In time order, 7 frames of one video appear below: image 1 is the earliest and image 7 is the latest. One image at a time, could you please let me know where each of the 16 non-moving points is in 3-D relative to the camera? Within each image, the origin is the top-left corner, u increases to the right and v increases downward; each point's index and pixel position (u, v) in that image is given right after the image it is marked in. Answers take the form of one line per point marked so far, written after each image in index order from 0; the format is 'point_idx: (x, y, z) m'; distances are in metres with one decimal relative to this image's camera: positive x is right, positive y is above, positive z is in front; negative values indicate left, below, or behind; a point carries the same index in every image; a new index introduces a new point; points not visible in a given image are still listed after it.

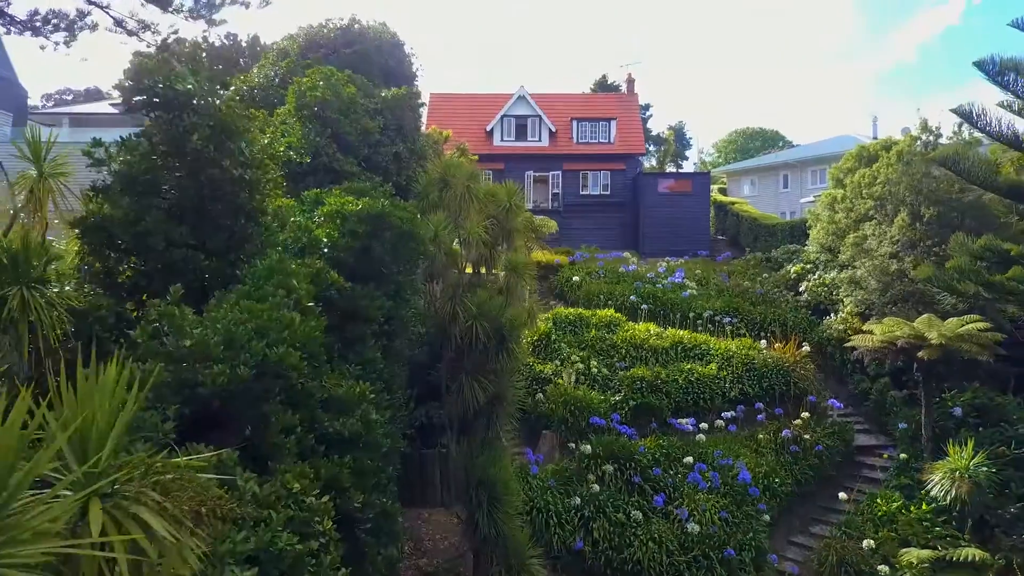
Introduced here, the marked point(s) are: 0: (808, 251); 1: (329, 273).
0: (+3.4, +0.4, +15.8) m
1: (-0.8, +0.1, +5.7) m
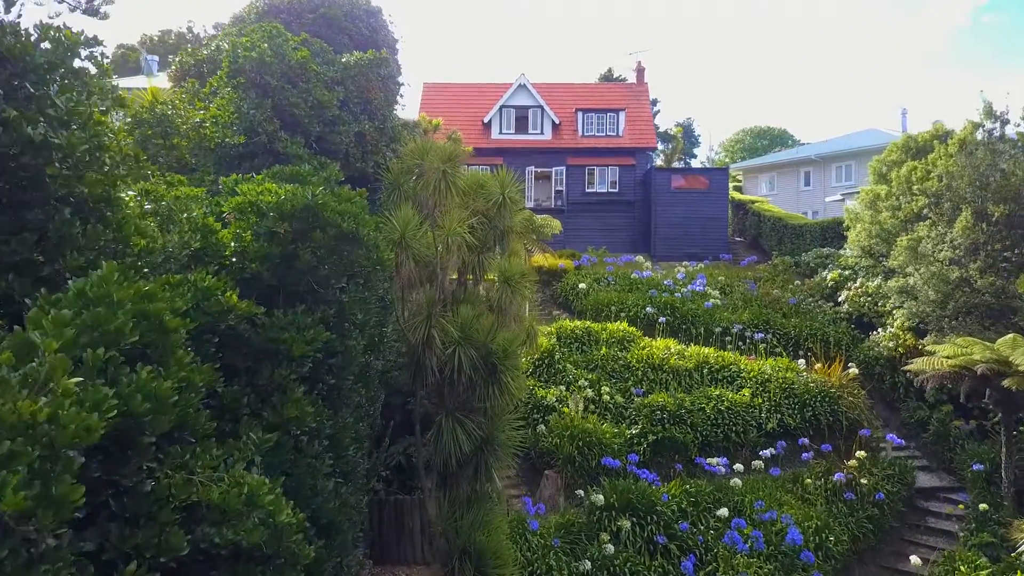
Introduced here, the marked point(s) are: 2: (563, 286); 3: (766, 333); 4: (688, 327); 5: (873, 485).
0: (+3.4, +0.3, +13.9) m
1: (-0.8, 0.0, +3.8) m
2: (+0.5, 0.0, +14.4) m
3: (+2.2, -0.4, +11.9) m
4: (+1.5, -0.3, +12.2) m
5: (+2.3, -1.3, +8.9) m
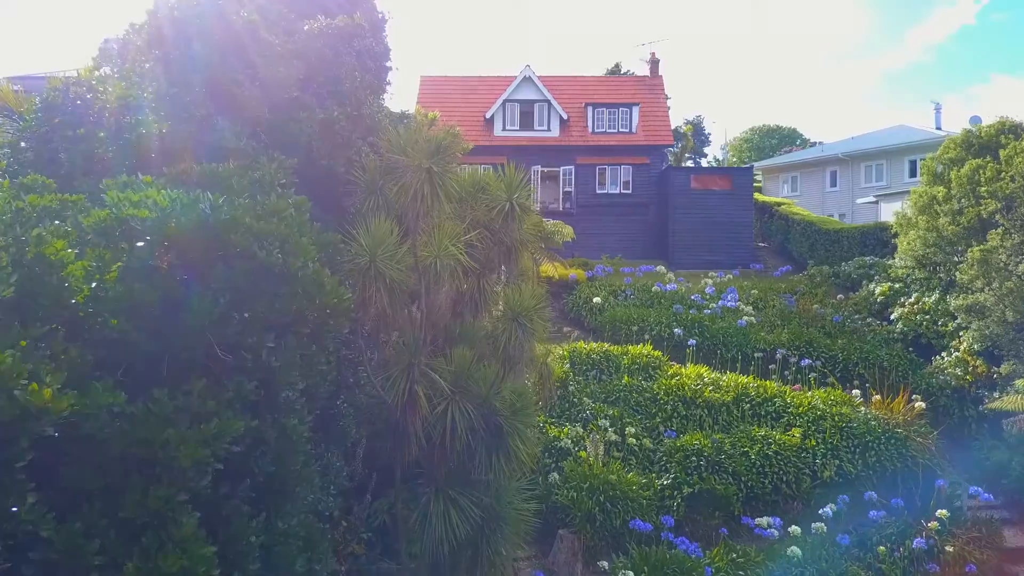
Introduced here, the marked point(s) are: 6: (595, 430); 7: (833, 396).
0: (+3.5, +0.2, +12.4) m
1: (-0.8, -0.1, +2.3) m
2: (+0.6, -0.1, +12.8) m
3: (+2.2, -0.5, +10.3) m
4: (+1.6, -0.5, +10.6) m
5: (+2.4, -1.4, +7.4) m
6: (+0.5, -0.9, +8.6) m
7: (+2.2, -0.7, +9.2) m
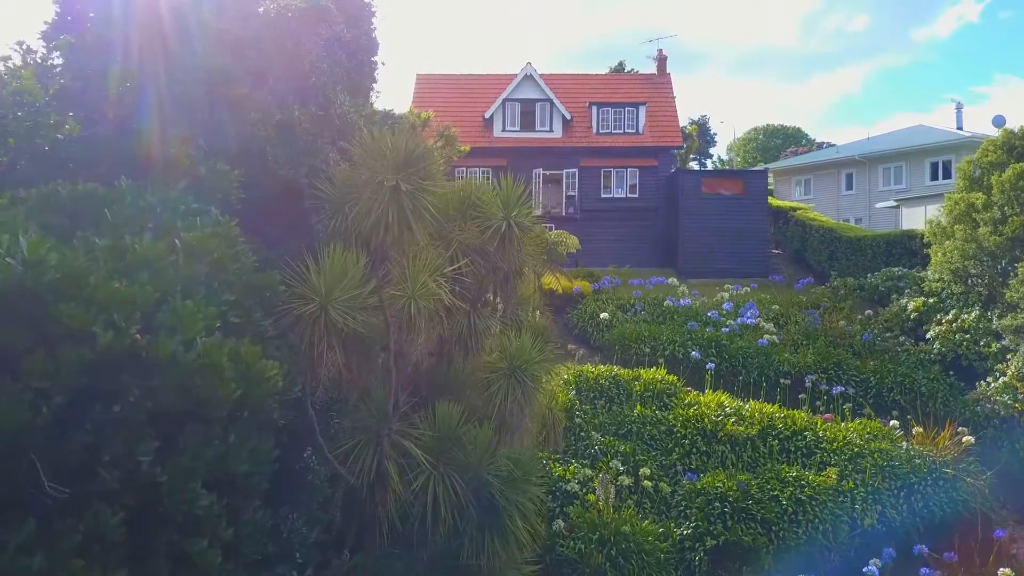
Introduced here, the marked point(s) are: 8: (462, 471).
0: (+3.5, +0.1, +11.4) m
1: (-0.8, -0.3, +1.3) m
2: (+0.6, -0.2, +11.9) m
3: (+2.2, -0.6, +9.4) m
4: (+1.6, -0.6, +9.6) m
5: (+2.4, -1.5, +6.4) m
6: (+0.5, -1.0, +7.6) m
7: (+2.1, -0.8, +8.3) m
8: (-0.1, -0.5, +3.9) m
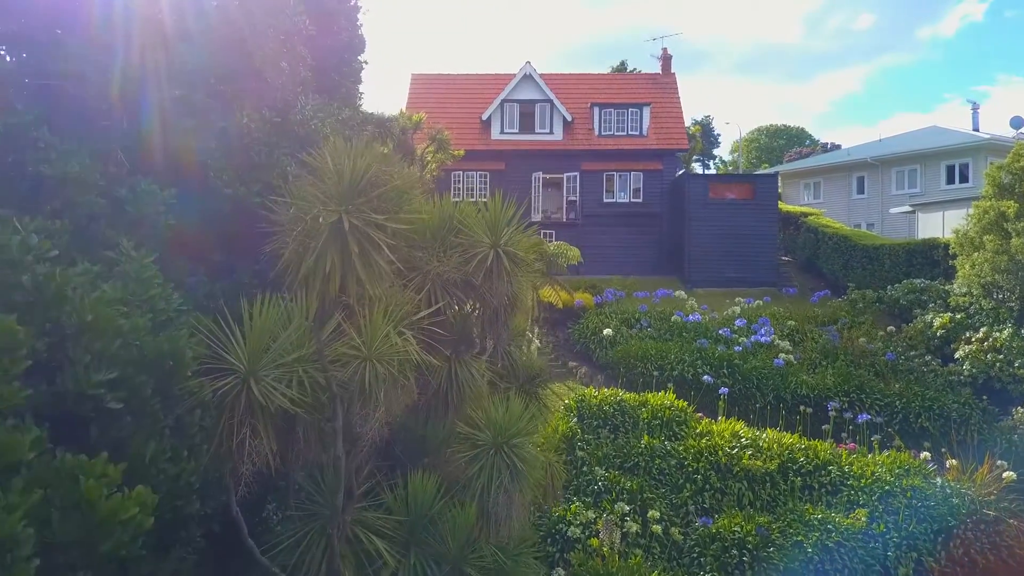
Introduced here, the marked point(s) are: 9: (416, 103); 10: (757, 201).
0: (+3.4, 0.0, +10.6) m
1: (-0.8, -0.4, +0.6) m
2: (+0.6, -0.3, +11.1) m
3: (+2.2, -0.7, +8.6) m
4: (+1.6, -0.7, +8.9) m
5: (+2.4, -1.6, +5.7) m
6: (+0.5, -1.1, +6.9) m
7: (+2.1, -1.0, +7.5) m
8: (-0.2, -0.6, +3.2) m
9: (-1.4, +2.7, +19.9) m
10: (+3.0, +1.1, +16.7) m
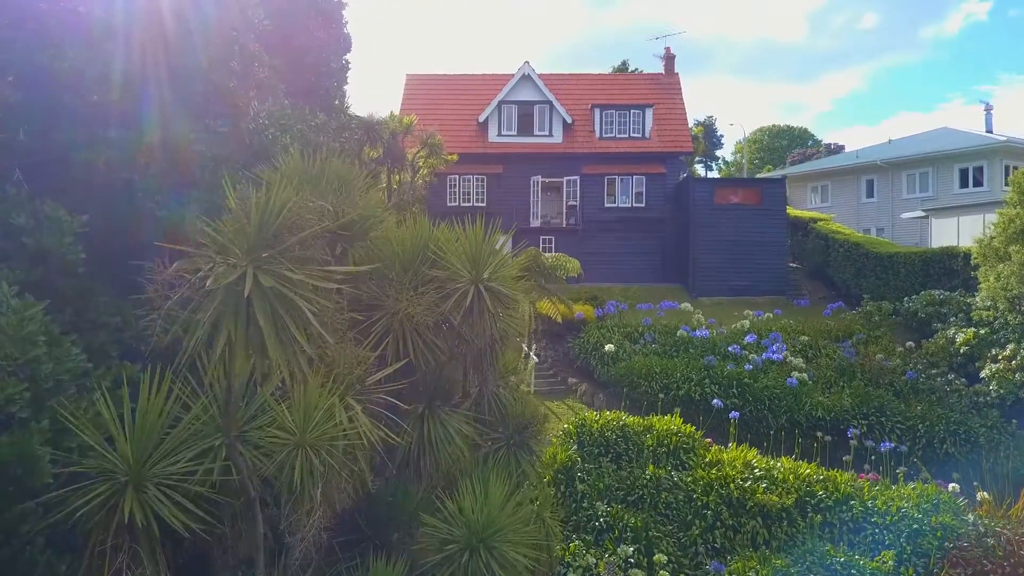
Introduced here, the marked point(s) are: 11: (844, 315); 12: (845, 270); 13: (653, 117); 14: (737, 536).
0: (+3.4, -0.1, +10.0) m
1: (-0.8, -0.5, 0.0) m
2: (+0.5, -0.4, +10.5) m
3: (+2.2, -0.8, +8.0) m
4: (+1.5, -0.8, +8.3) m
5: (+2.3, -1.7, +5.1) m
6: (+0.5, -1.2, +6.3) m
7: (+2.1, -1.0, +6.9) m
8: (-0.2, -0.7, +2.6) m
9: (-1.4, +2.6, +19.3) m
10: (+3.0, +1.0, +16.1) m
11: (+2.7, -0.2, +11.1) m
12: (+3.4, +0.2, +14.0) m
13: (+1.9, +2.3, +18.7) m
14: (+1.1, -1.2, +6.6) m
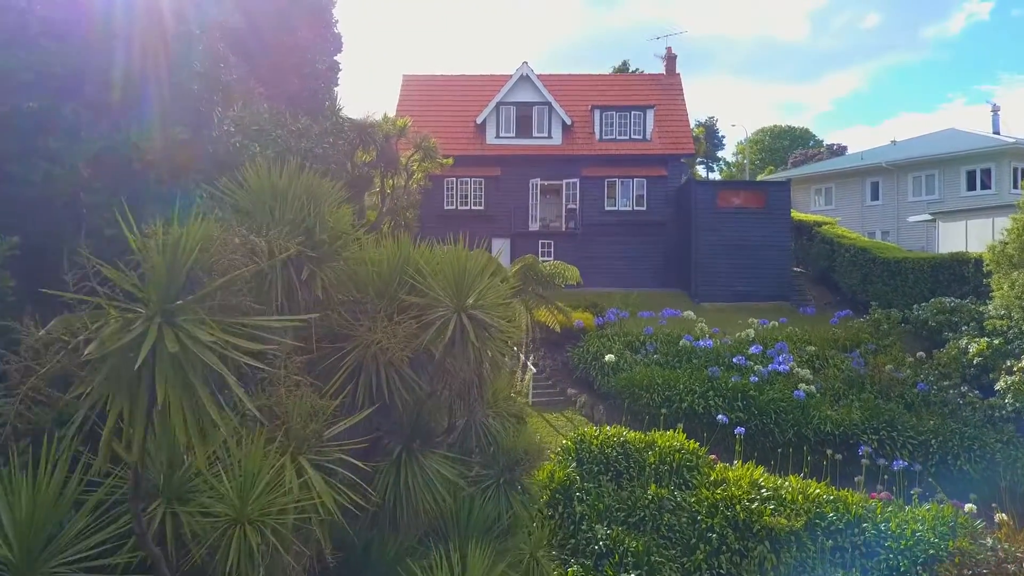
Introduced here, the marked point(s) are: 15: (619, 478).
0: (+3.4, -0.2, +9.7) m
1: (-0.9, -0.5, -0.4) m
2: (+0.5, -0.5, +10.2) m
3: (+2.2, -0.9, +7.7) m
4: (+1.5, -0.9, +8.0) m
5: (+2.3, -1.8, +4.7) m
6: (+0.4, -1.3, +6.0) m
7: (+2.1, -1.1, +6.6) m
8: (-0.2, -0.8, +2.3) m
9: (-1.4, +2.5, +19.0) m
10: (+2.9, +0.9, +15.7) m
11: (+2.6, -0.3, +10.8) m
12: (+3.4, +0.1, +13.6) m
13: (+1.9, +2.3, +18.3) m
14: (+1.1, -1.2, +6.3) m
15: (+0.6, -1.0, +7.3) m
